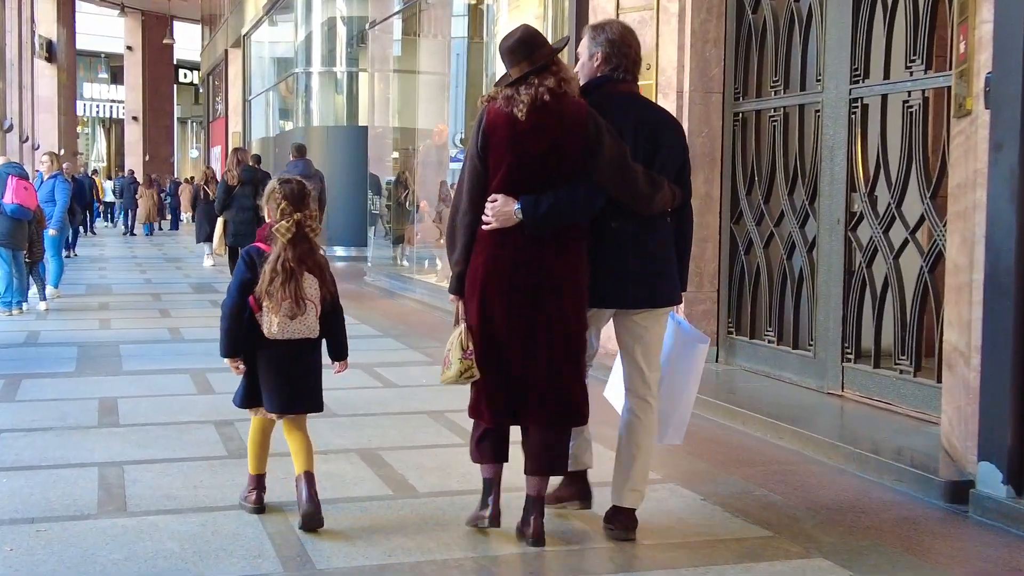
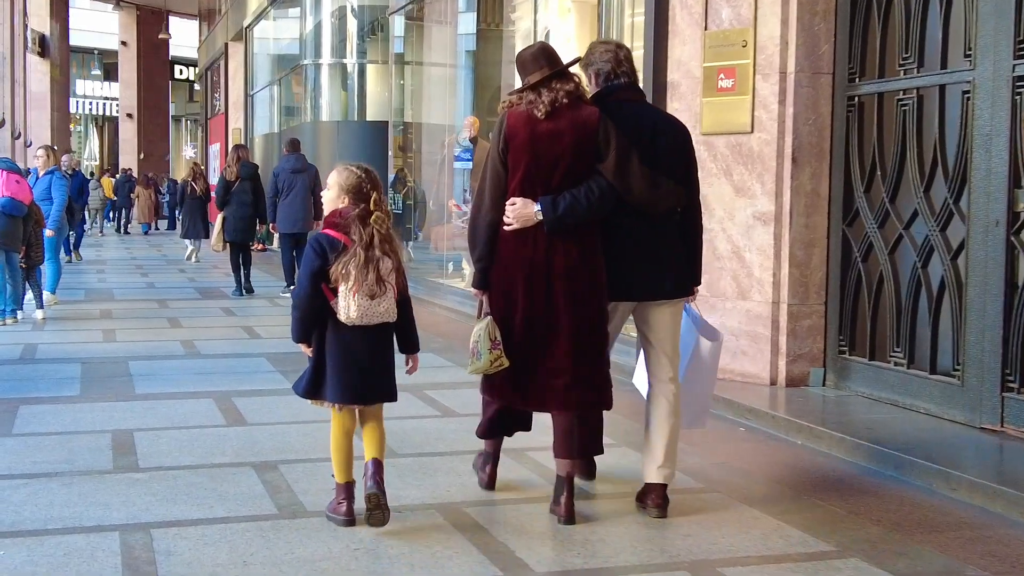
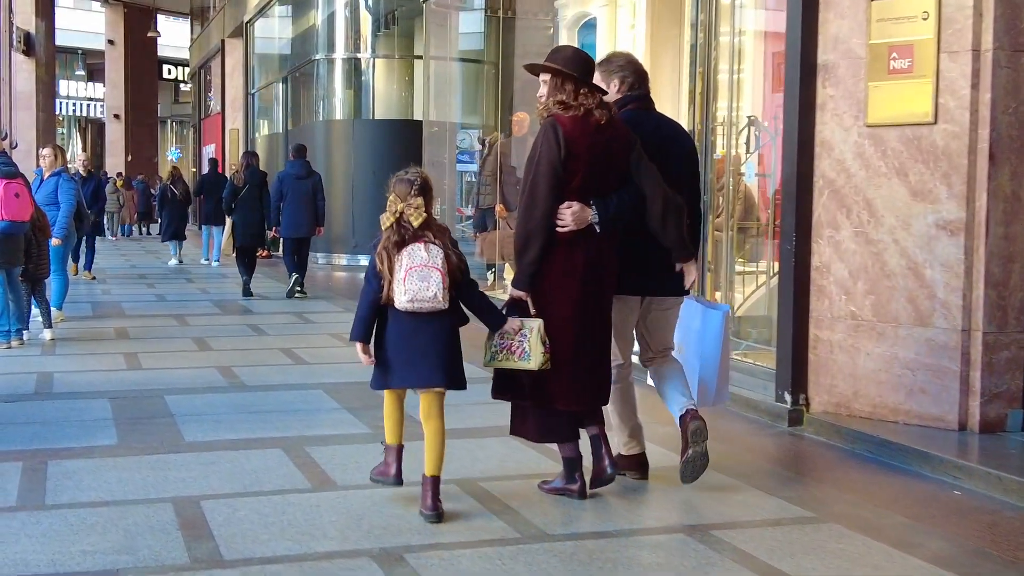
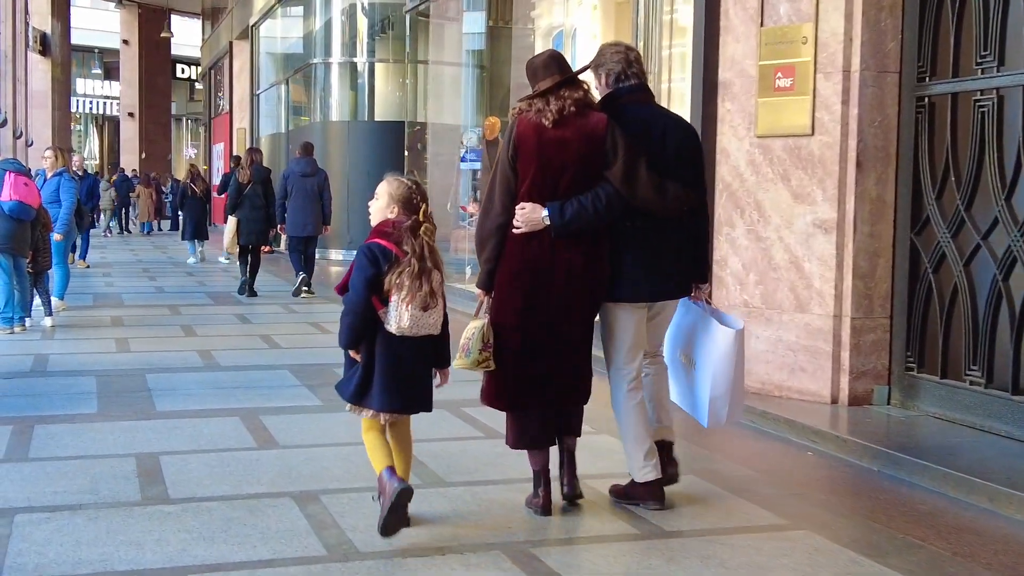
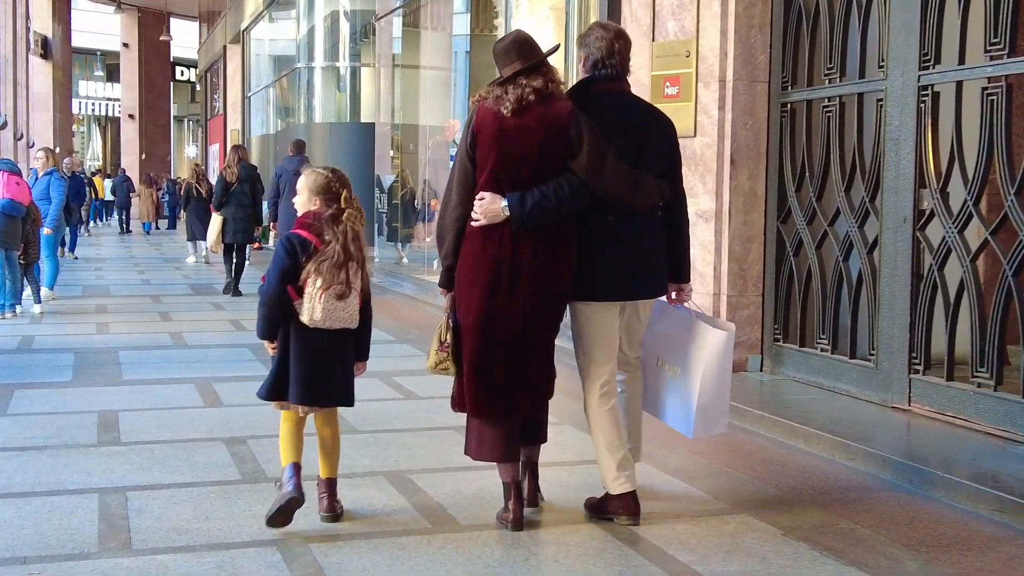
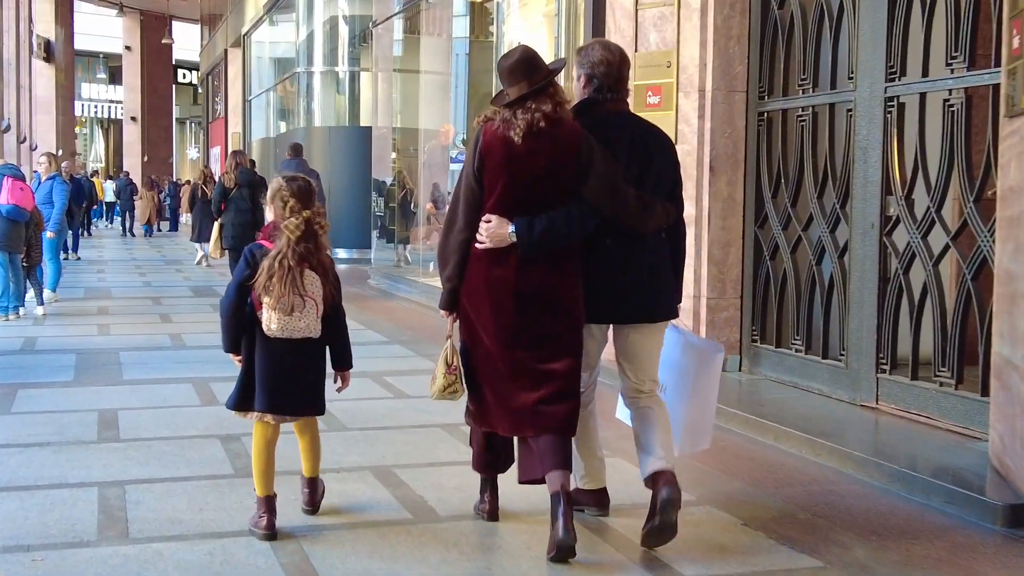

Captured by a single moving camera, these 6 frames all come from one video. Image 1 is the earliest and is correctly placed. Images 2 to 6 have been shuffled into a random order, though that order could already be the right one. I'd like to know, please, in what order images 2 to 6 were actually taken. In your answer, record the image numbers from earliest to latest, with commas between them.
6, 5, 2, 4, 3
